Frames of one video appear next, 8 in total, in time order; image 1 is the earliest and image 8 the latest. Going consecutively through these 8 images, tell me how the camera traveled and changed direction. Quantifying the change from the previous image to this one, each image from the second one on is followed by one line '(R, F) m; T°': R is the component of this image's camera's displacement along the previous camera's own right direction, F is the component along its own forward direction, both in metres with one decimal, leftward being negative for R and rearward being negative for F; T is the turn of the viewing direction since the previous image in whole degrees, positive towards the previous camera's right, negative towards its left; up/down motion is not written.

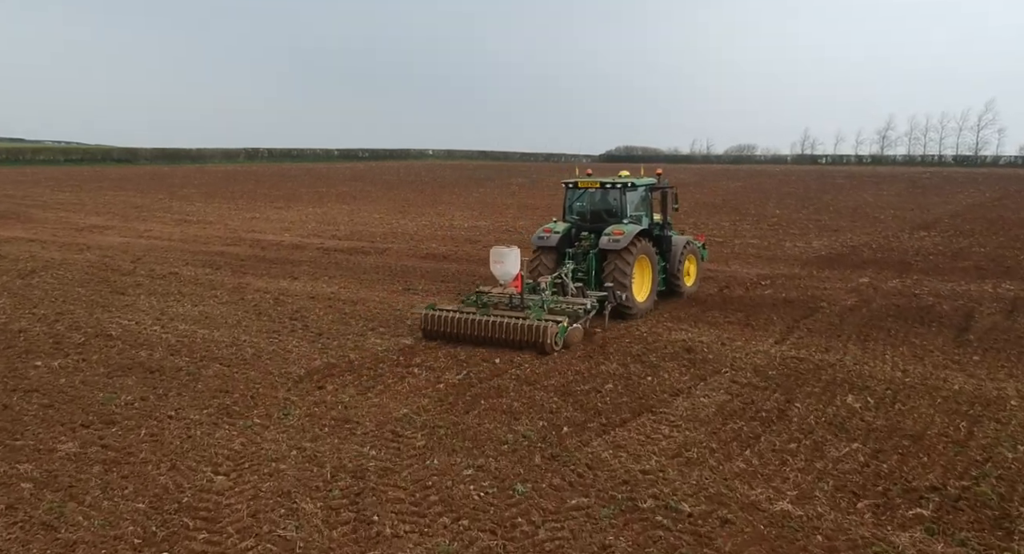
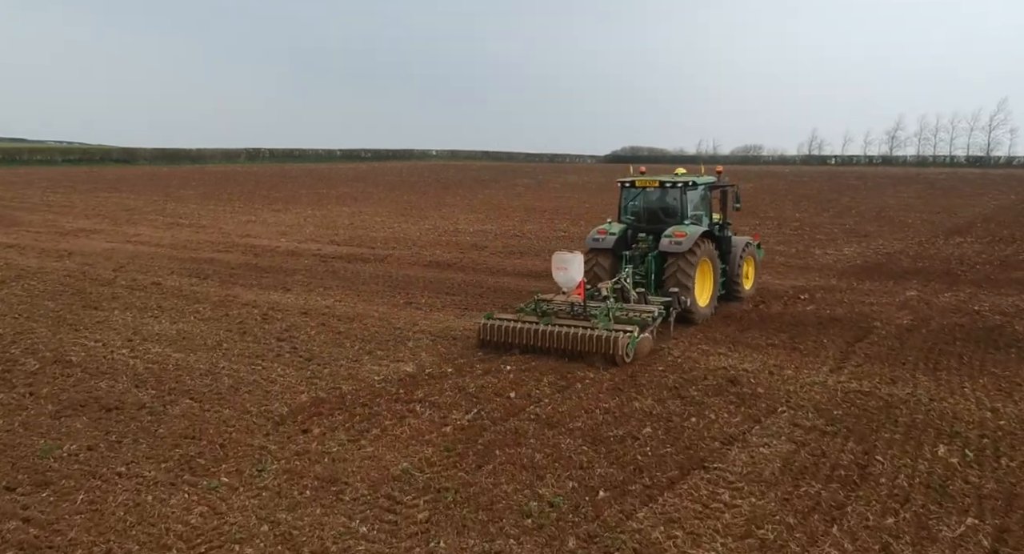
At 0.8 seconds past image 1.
(-0.1, +1.1) m; 0°
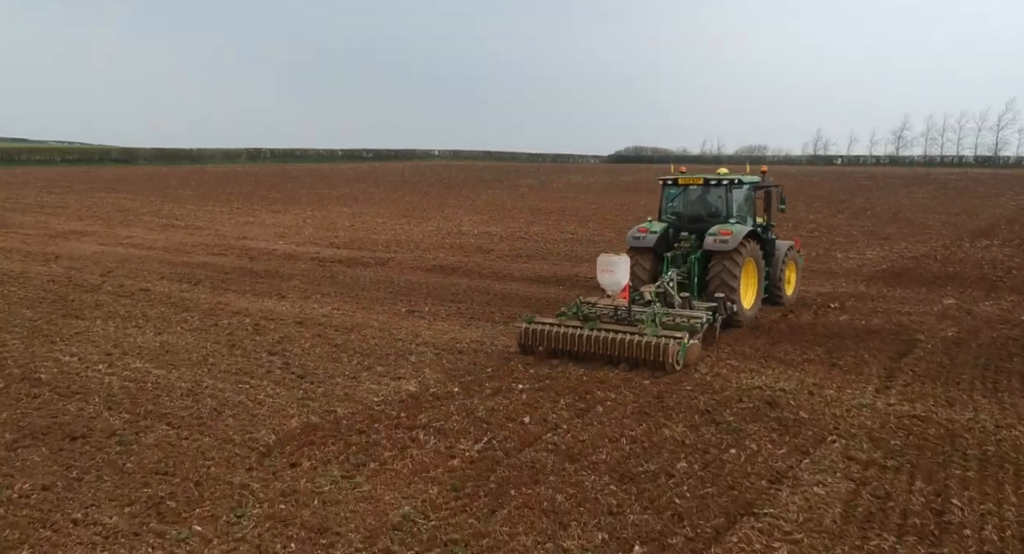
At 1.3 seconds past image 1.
(-0.1, +0.7) m; 0°
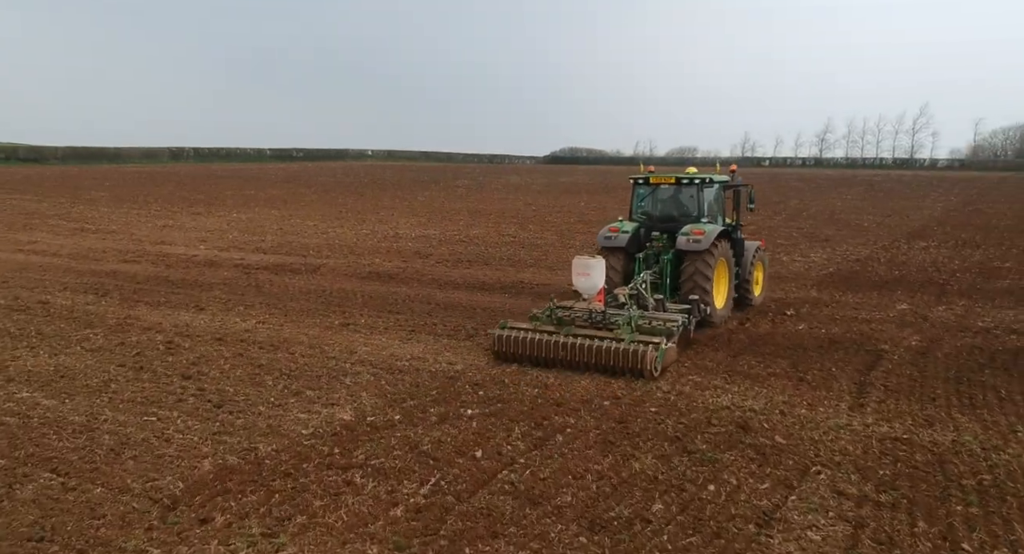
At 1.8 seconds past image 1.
(-0.1, +0.7) m; +5°
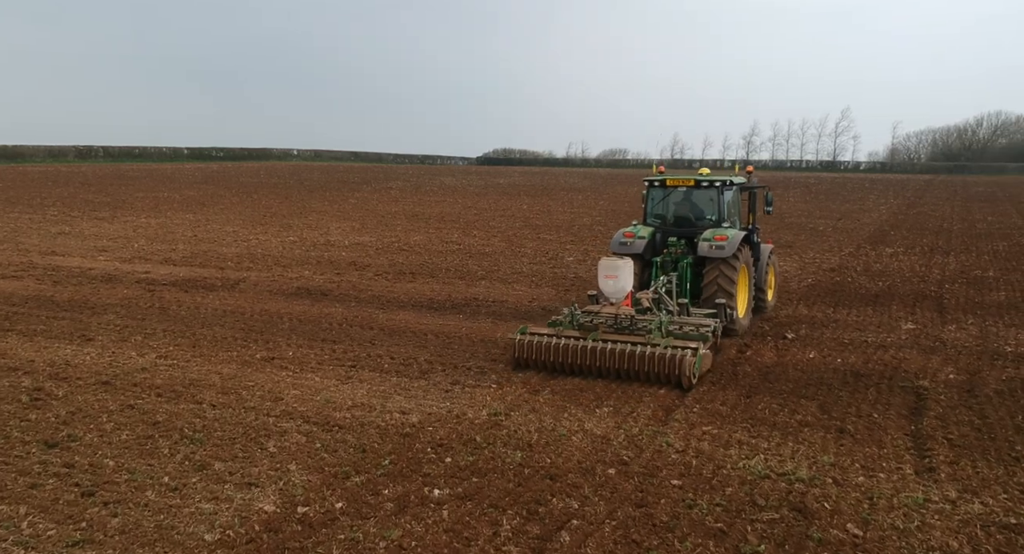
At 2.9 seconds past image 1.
(-0.3, +1.5) m; +5°
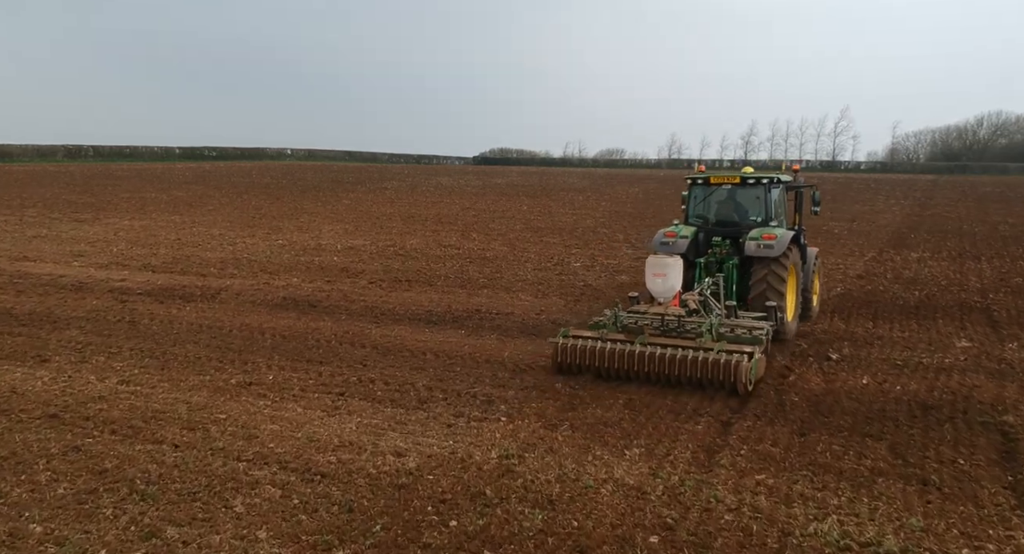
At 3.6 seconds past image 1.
(-0.1, +1.0) m; 0°
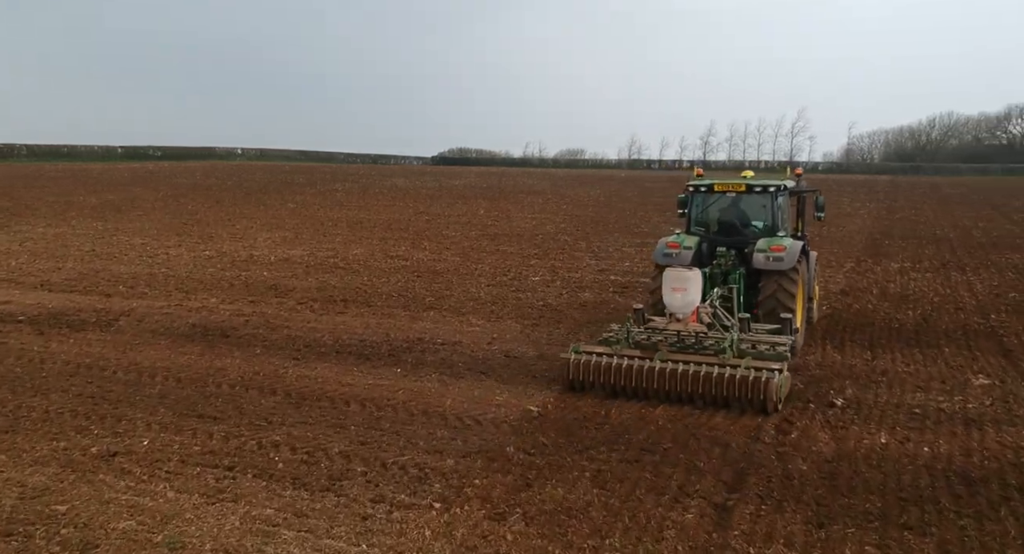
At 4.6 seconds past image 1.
(+0.2, +1.4) m; +3°
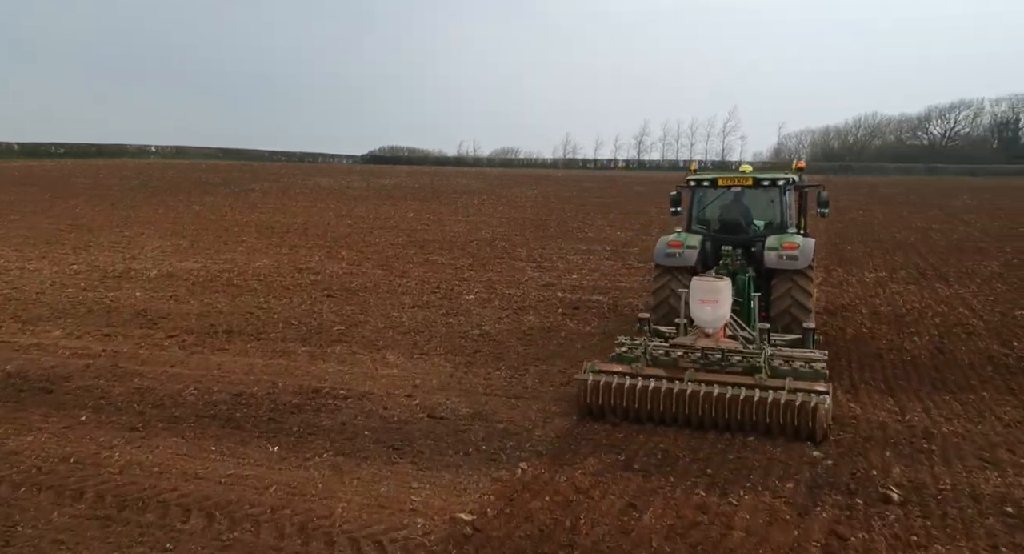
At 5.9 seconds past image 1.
(+0.1, +2.0) m; +5°
